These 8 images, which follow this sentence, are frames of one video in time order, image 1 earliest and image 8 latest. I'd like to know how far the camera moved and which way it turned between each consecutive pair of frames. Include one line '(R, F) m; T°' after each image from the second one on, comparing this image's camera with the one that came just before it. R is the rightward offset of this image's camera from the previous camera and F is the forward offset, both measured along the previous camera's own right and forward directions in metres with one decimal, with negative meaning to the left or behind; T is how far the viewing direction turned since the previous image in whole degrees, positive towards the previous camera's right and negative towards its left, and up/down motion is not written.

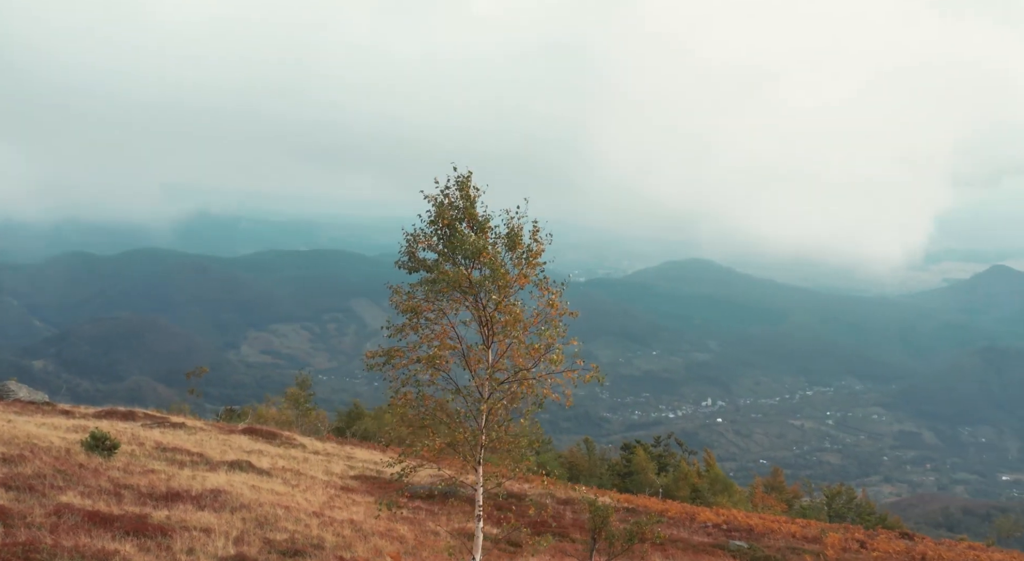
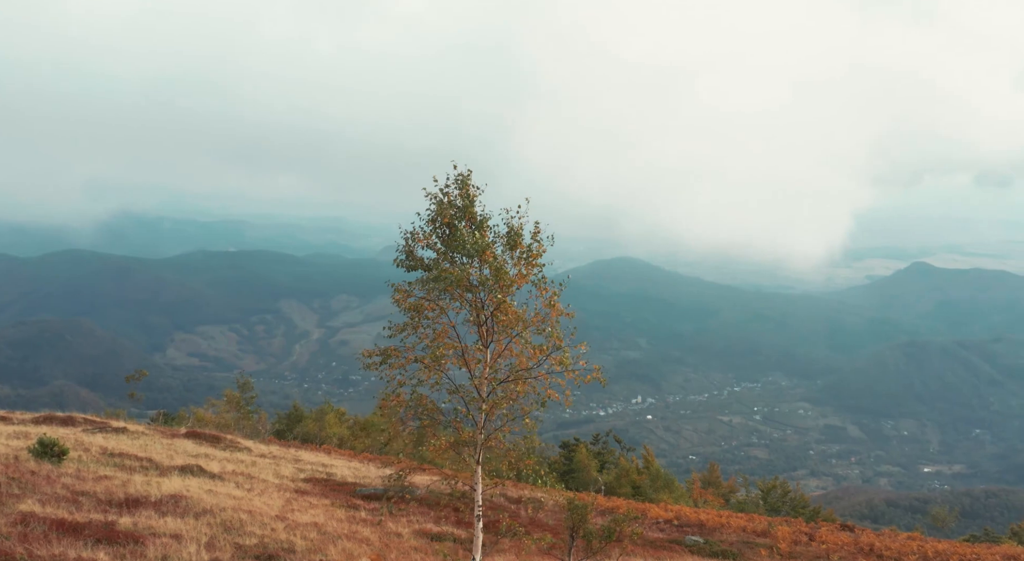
(-1.0, +0.1) m; +3°
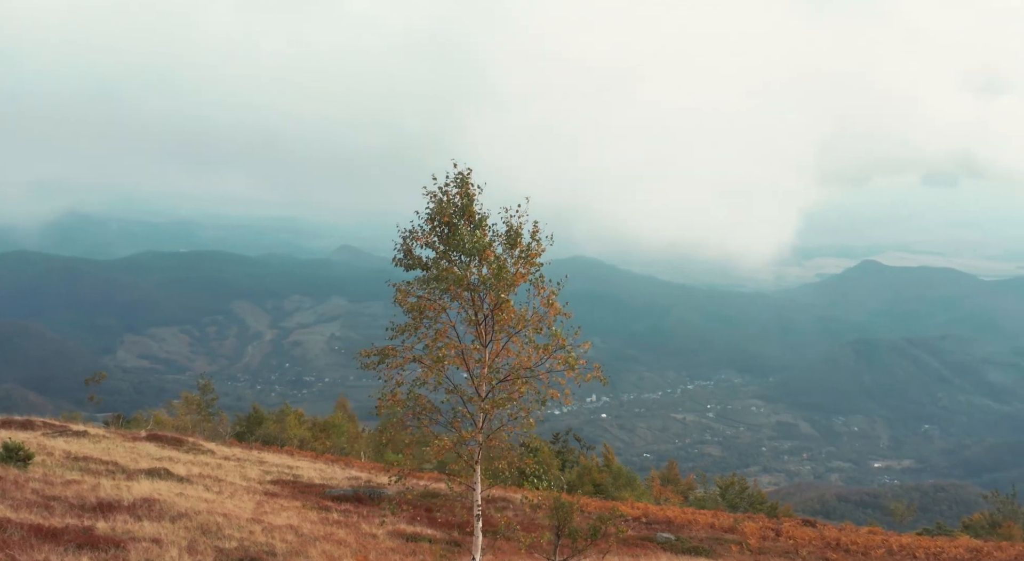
(-0.6, +0.1) m; +2°
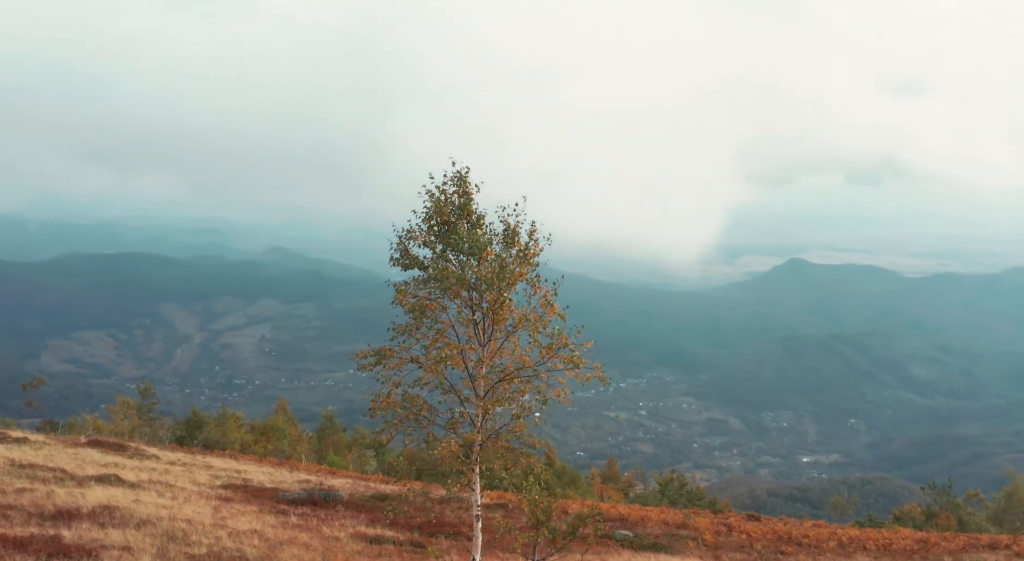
(-0.9, +0.1) m; +3°
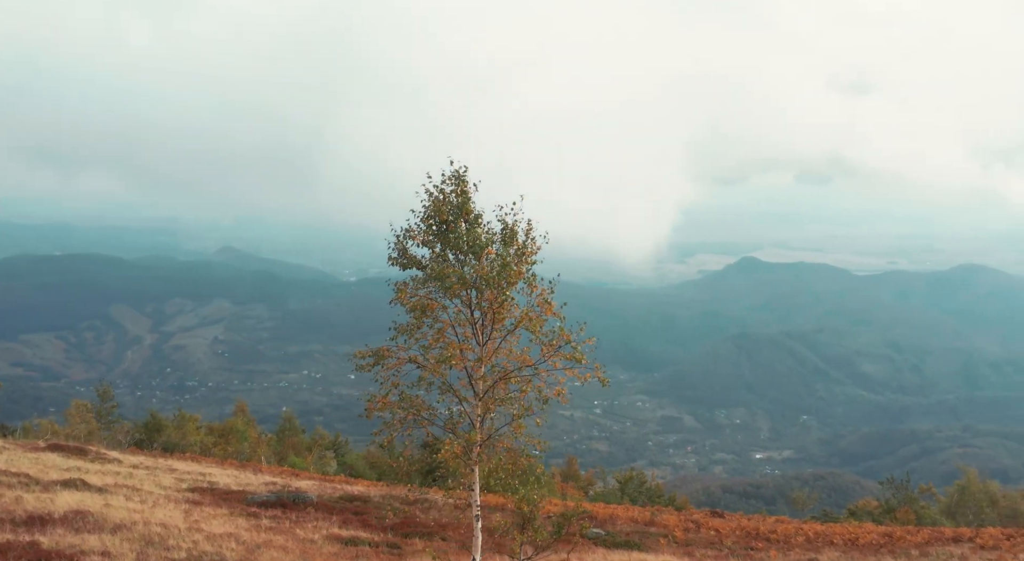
(-0.6, 0.0) m; +2°
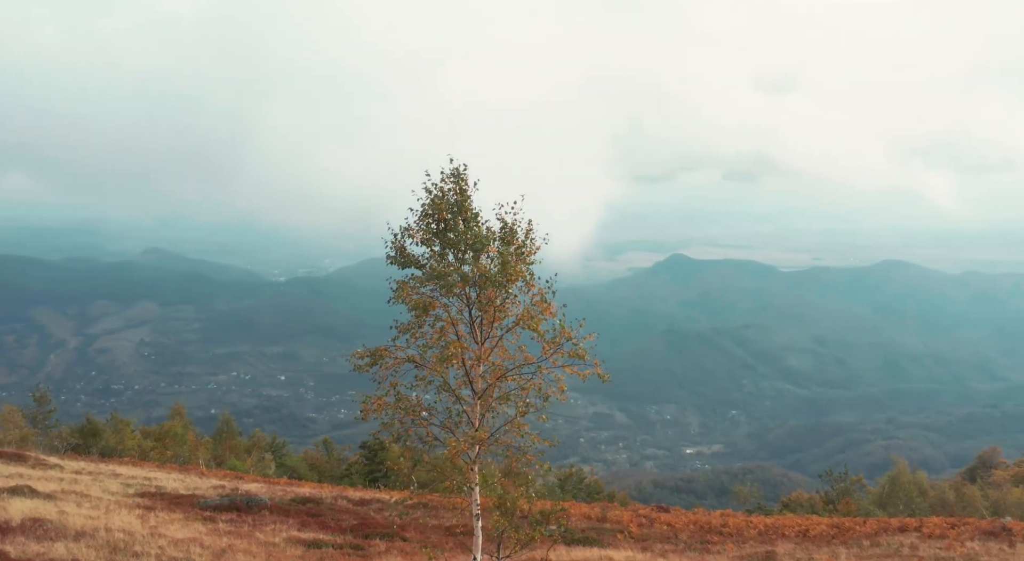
(-0.9, 0.0) m; +3°
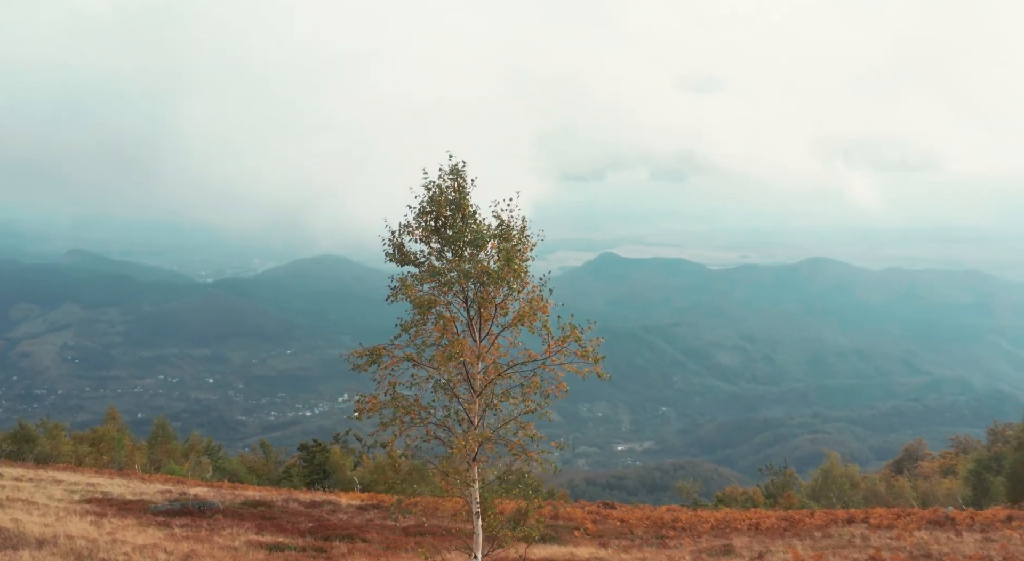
(-0.9, 0.0) m; +3°
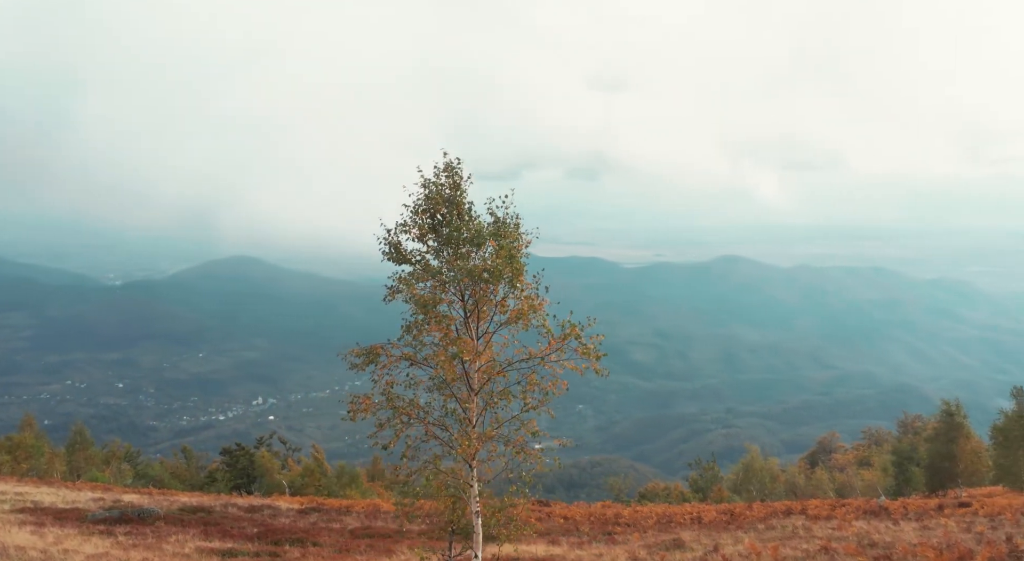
(-1.1, 0.0) m; +4°
